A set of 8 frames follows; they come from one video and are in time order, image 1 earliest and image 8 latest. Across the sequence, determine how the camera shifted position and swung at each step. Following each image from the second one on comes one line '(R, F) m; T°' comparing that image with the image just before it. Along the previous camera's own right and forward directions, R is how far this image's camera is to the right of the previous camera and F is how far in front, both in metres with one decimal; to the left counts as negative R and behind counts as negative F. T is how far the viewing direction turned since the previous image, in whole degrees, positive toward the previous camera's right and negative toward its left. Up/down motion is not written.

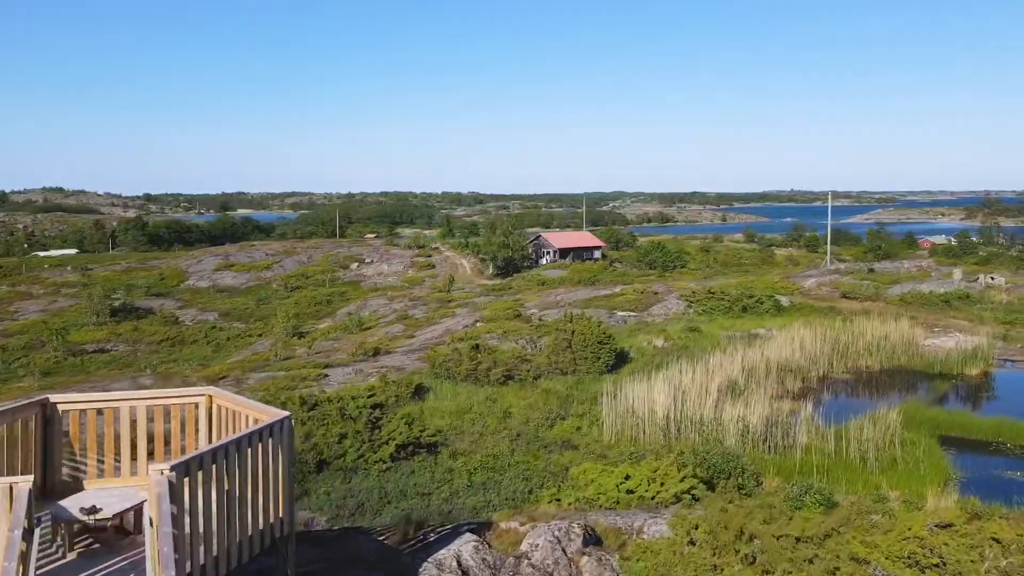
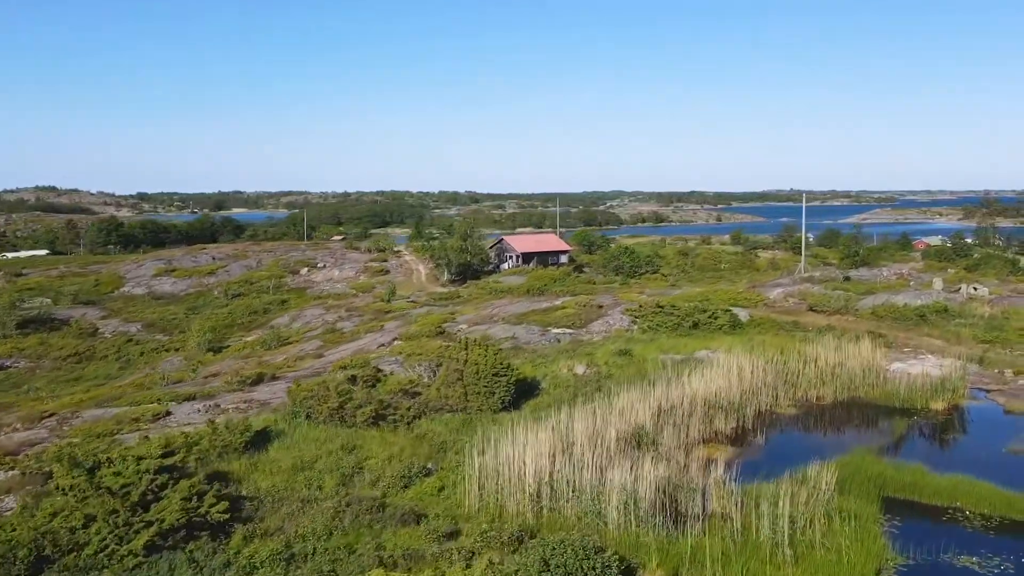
(+2.7, +2.9) m; 0°
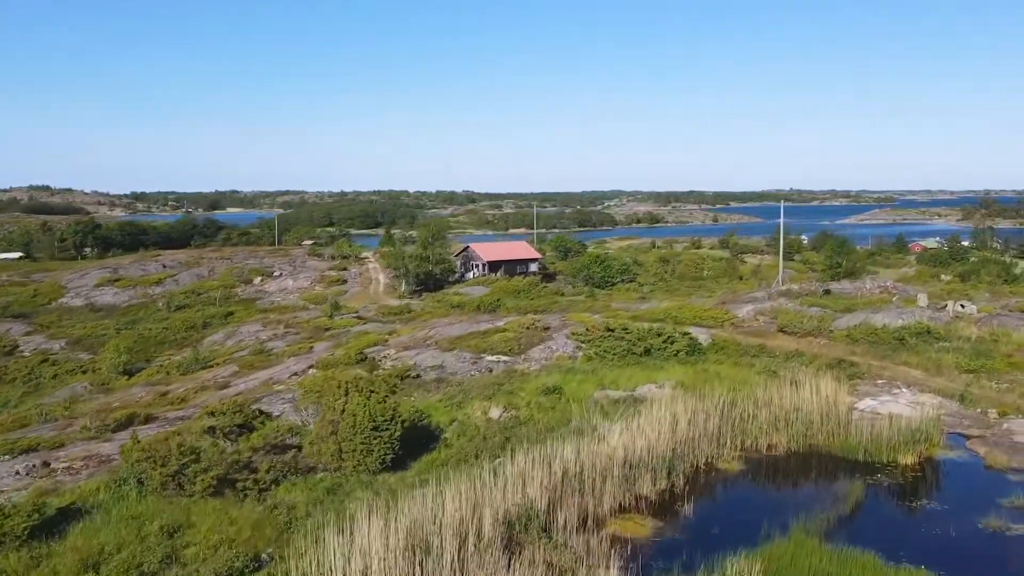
(+2.2, +2.6) m; 0°
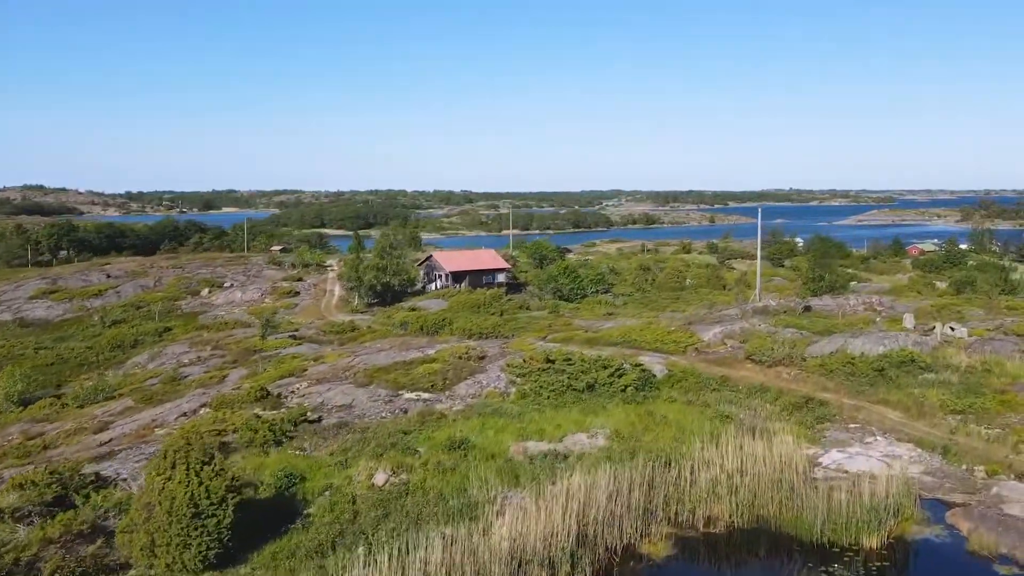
(+2.1, +2.8) m; 0°
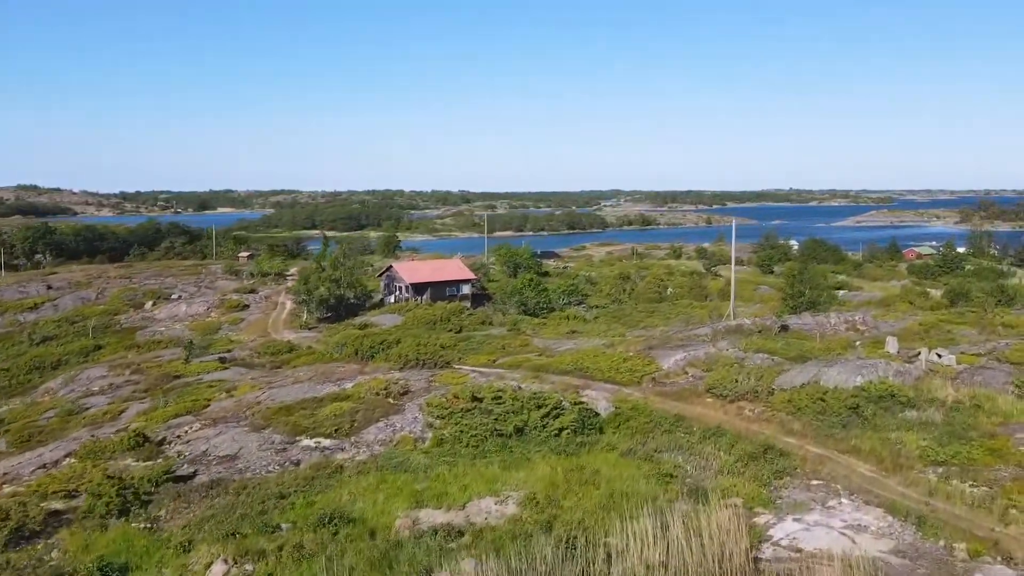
(+2.0, +2.6) m; 0°
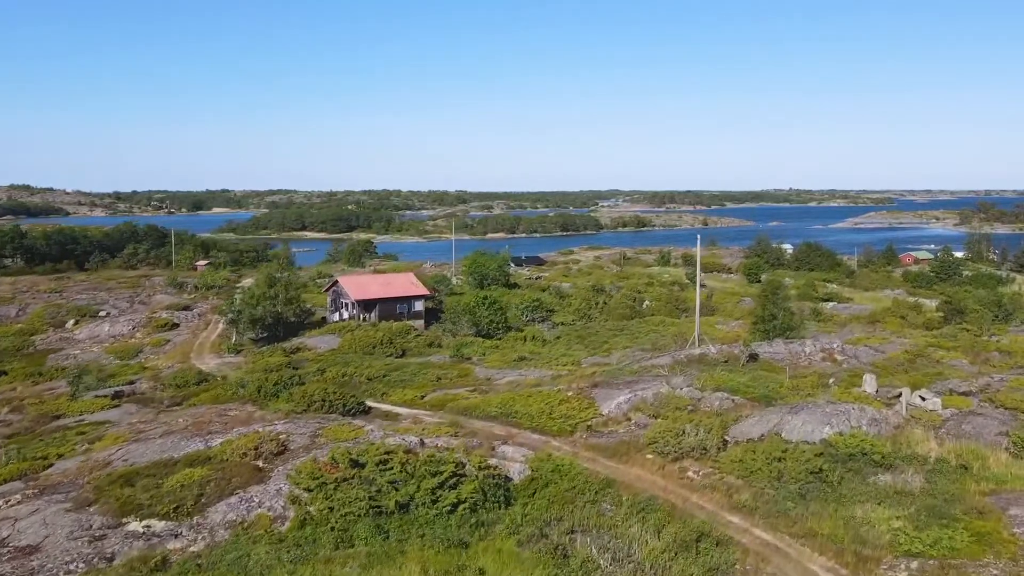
(+2.4, +3.2) m; 0°
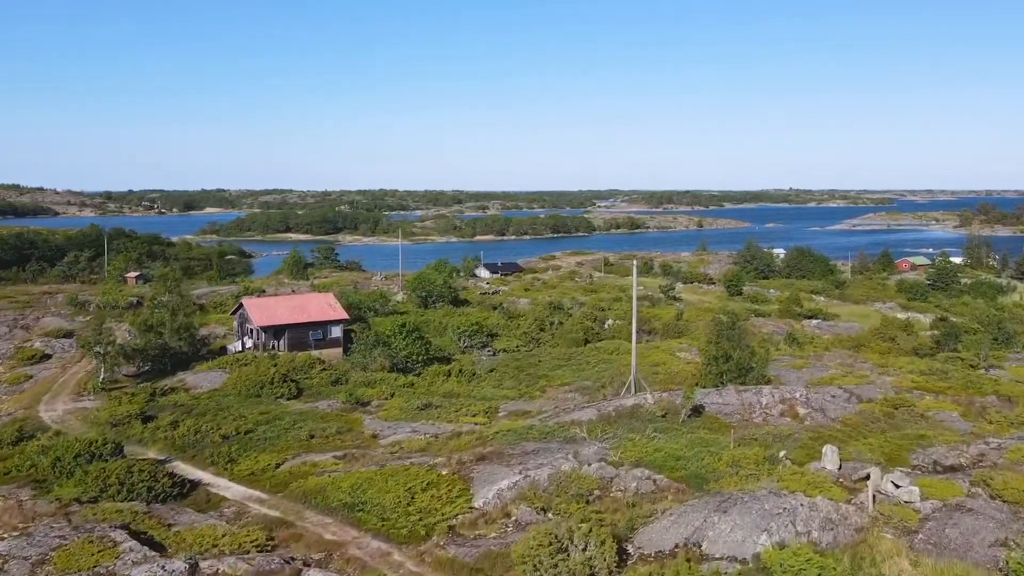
(+3.4, +4.8) m; 0°
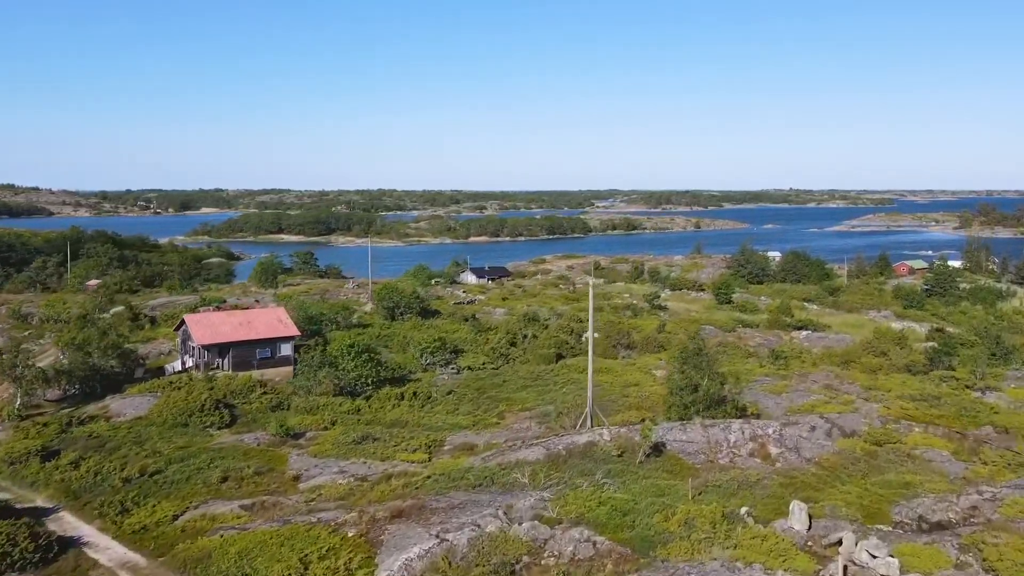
(+1.7, +2.3) m; 0°
